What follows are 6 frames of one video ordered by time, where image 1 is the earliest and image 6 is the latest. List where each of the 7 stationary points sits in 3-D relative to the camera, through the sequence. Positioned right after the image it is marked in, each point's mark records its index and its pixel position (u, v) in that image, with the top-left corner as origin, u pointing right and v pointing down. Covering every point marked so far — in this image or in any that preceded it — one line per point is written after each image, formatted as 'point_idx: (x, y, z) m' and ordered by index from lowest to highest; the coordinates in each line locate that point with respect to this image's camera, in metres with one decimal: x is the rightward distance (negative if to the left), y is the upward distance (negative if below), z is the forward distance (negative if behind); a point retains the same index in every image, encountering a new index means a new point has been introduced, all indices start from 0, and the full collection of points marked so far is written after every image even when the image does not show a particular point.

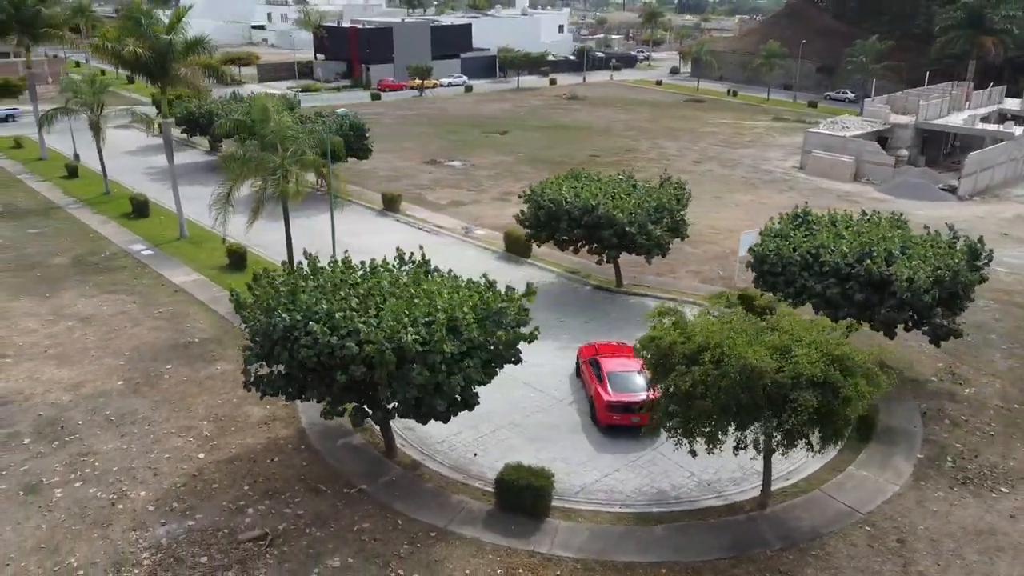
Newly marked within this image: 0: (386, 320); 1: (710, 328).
0: (-1.8, -0.4, +11.6) m
1: (+2.7, -0.6, +11.5) m
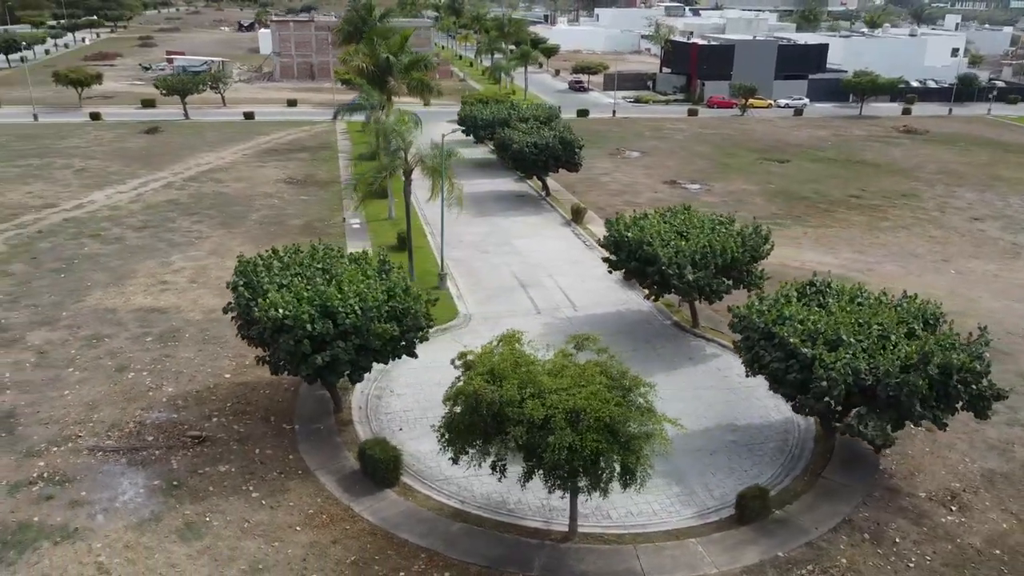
0: (-4.1, -0.1, +14.9) m
1: (-0.2, -1.1, +12.8) m
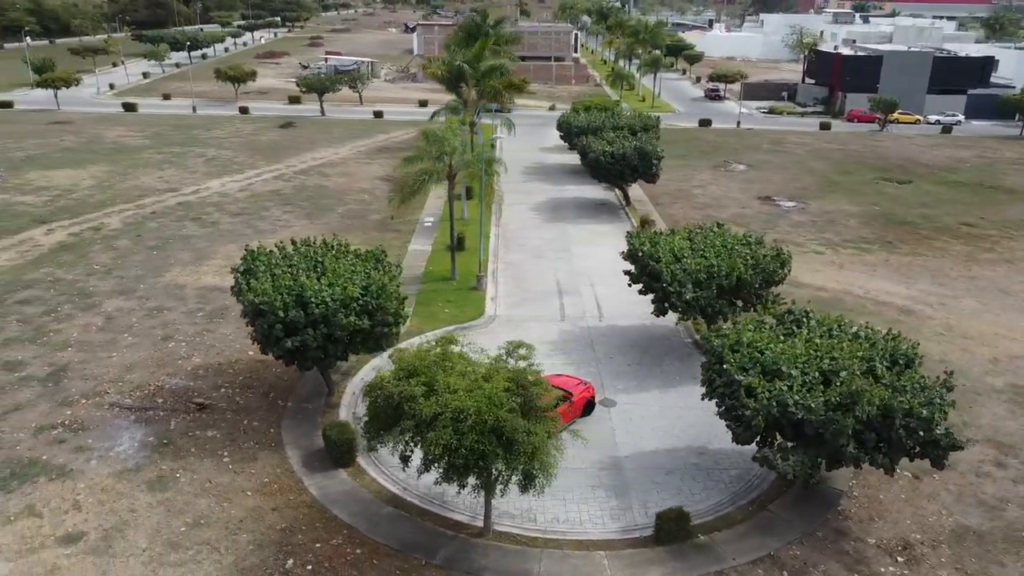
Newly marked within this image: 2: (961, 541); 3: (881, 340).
0: (-4.8, +0.1, +16.5) m
1: (-1.5, -1.1, +13.6) m
2: (+8.1, -4.5, +14.5) m
3: (+6.9, -1.0, +15.3) m
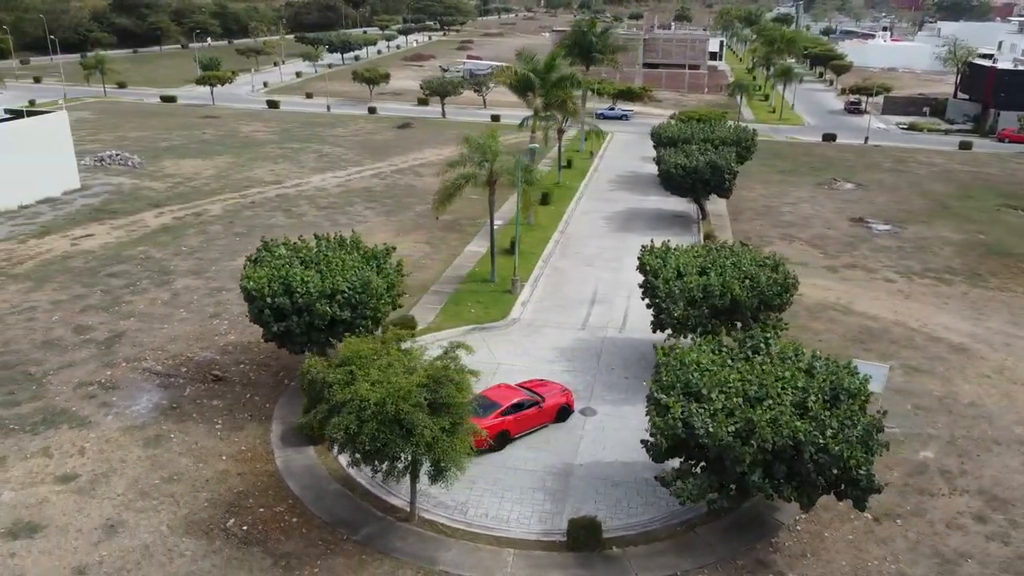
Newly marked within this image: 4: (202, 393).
0: (-5.4, +0.4, +18.2) m
1: (-2.7, -1.1, +14.8) m
2: (+6.6, -5.2, +13.9) m
3: (+5.8, -1.6, +14.9) m
4: (-7.4, -2.5, +19.3) m
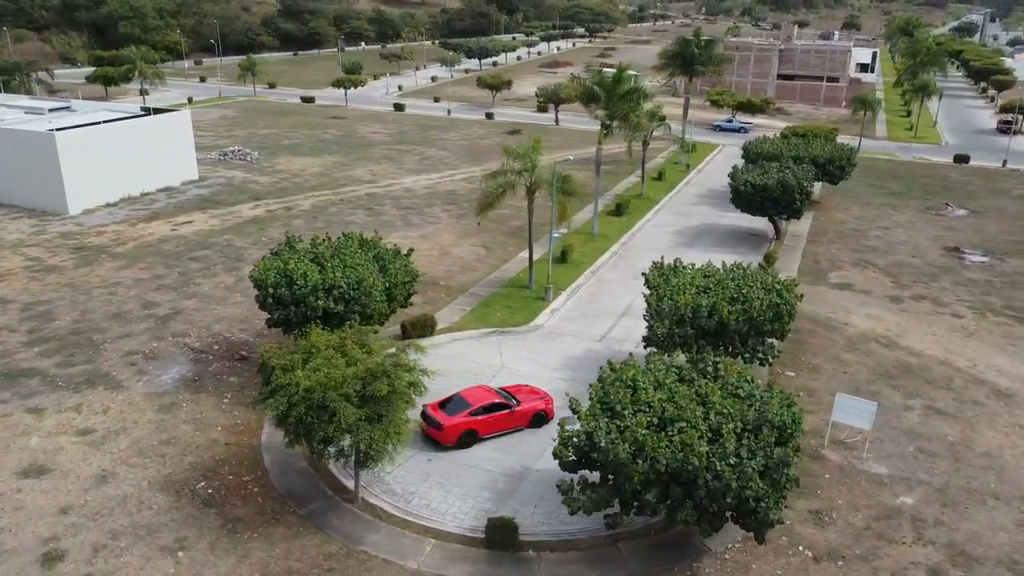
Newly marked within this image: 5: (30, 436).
0: (-5.7, +0.6, +20.0) m
1: (-3.8, -1.0, +16.1) m
2: (+4.8, -5.7, +13.5) m
3: (+4.5, -2.1, +14.6) m
4: (-7.6, -2.2, +21.5) m
5: (-10.7, -3.3, +18.1) m
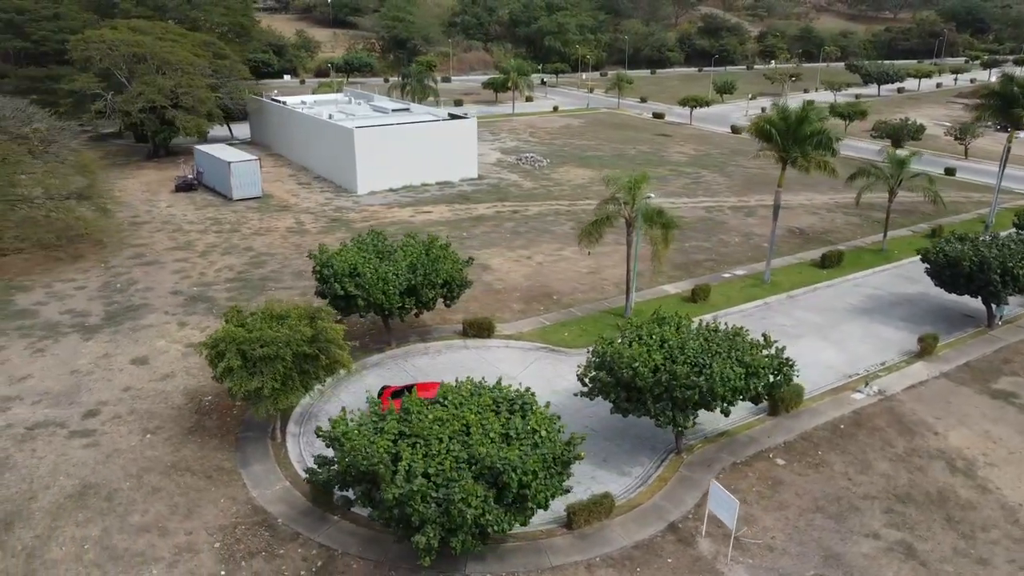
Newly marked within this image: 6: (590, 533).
0: (-5.2, +1.2, +24.7) m
1: (-5.9, -0.5, +20.6) m
2: (-0.9, -6.5, +14.1) m
3: (+0.1, -2.9, +15.0) m
4: (-6.6, -1.3, +27.1) m
5: (-11.1, -1.6, +25.9) m
6: (+1.7, -5.2, +17.2) m
